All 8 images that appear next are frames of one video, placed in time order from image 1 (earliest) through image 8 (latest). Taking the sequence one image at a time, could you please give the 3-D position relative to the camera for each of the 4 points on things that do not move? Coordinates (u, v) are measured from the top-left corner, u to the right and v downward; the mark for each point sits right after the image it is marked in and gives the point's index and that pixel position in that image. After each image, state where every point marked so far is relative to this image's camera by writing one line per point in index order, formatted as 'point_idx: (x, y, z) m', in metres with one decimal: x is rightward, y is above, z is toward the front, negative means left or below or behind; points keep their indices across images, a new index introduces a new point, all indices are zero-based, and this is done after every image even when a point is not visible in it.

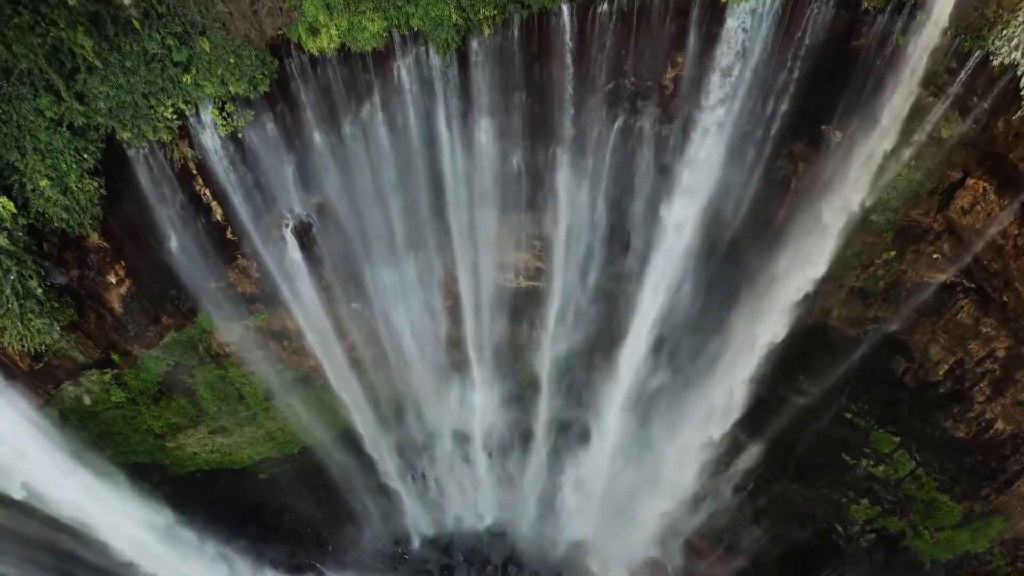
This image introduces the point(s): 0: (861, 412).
0: (+5.8, -2.1, +10.9) m
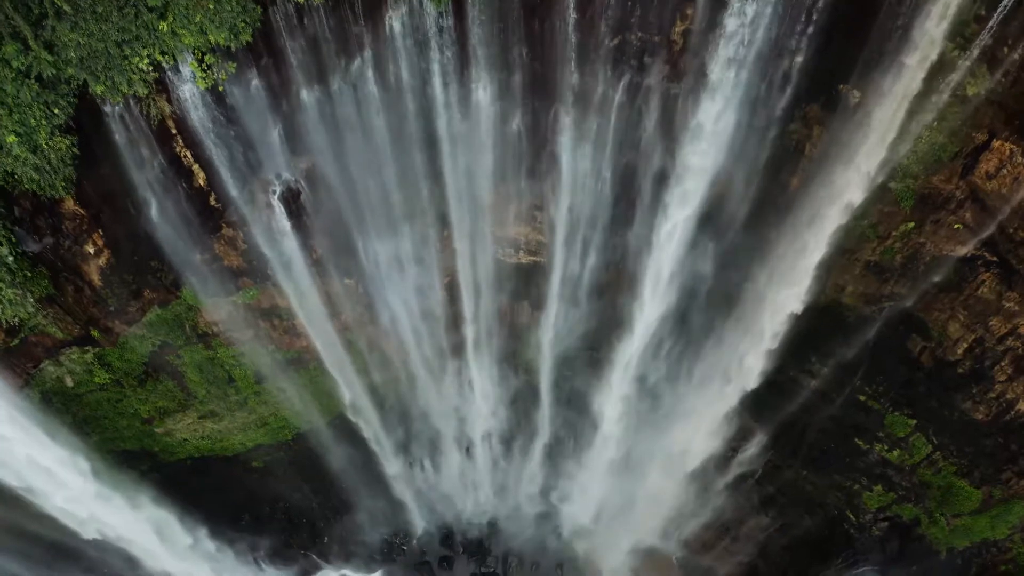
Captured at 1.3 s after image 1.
0: (+5.8, -1.7, +10.4) m
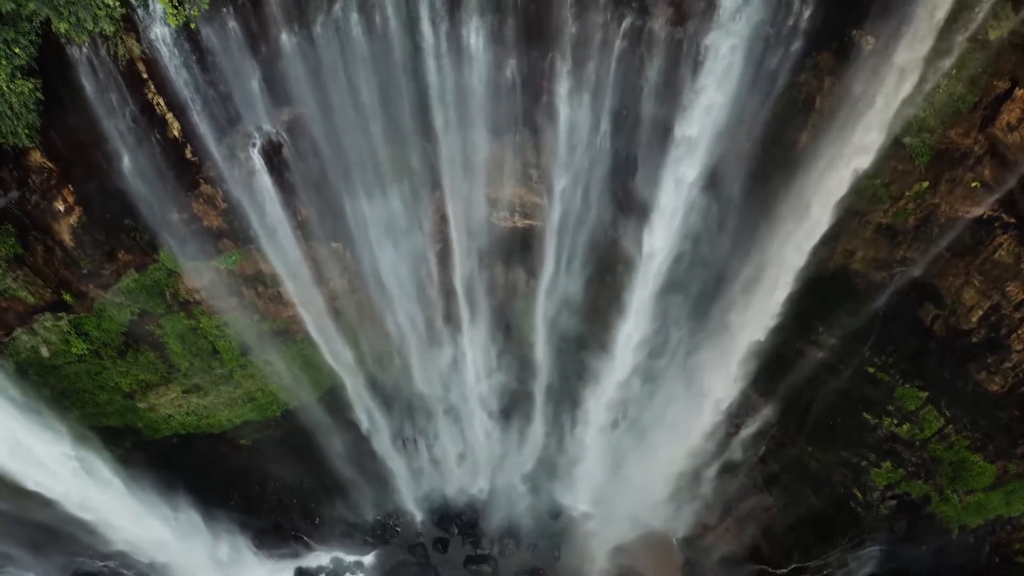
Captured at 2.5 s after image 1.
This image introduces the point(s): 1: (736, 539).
0: (+5.7, -1.2, +10.0) m
1: (+4.4, -4.9, +12.7) m
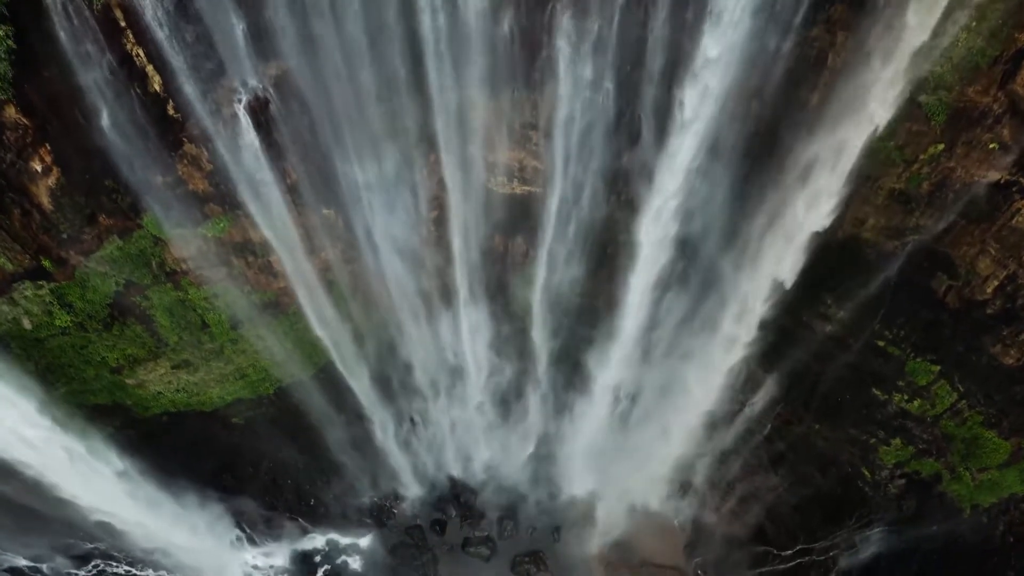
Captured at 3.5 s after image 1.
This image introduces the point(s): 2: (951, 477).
0: (+5.7, -0.8, +9.7) m
1: (+4.4, -4.5, +12.4) m
2: (+6.9, -3.0, +10.2) m
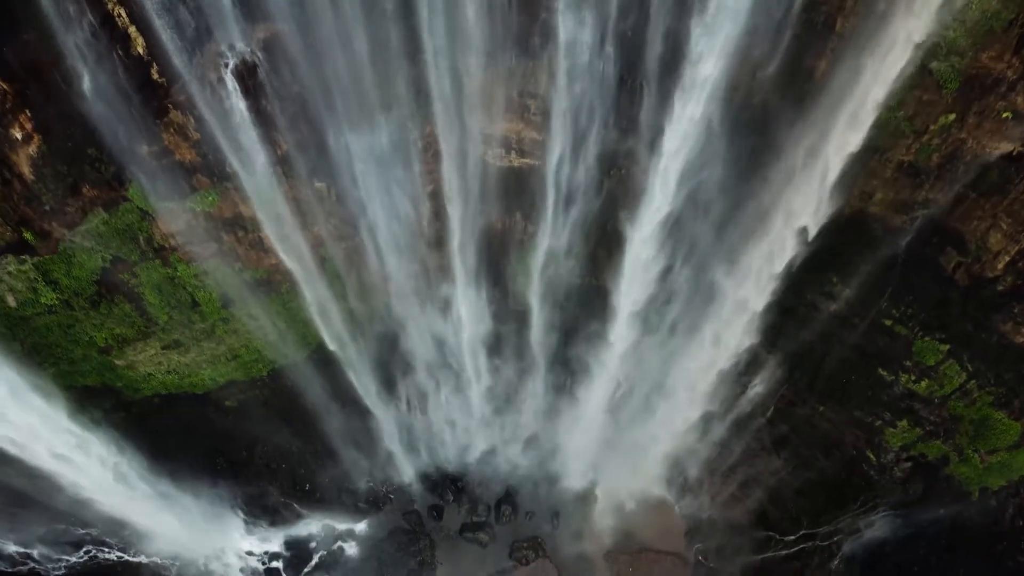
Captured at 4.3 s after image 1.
0: (+5.7, -0.4, +9.4) m
1: (+4.3, -4.1, +12.2) m
2: (+6.9, -2.6, +10.0) m
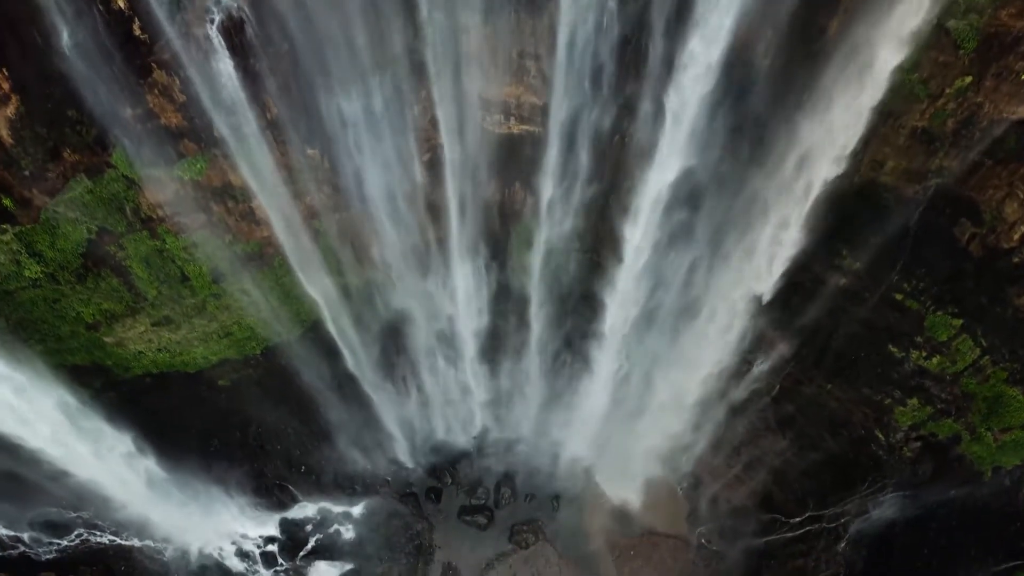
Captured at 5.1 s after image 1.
0: (+5.7, 0.0, +9.1) m
1: (+4.3, -3.7, +11.9) m
2: (+6.9, -2.2, +9.7) m
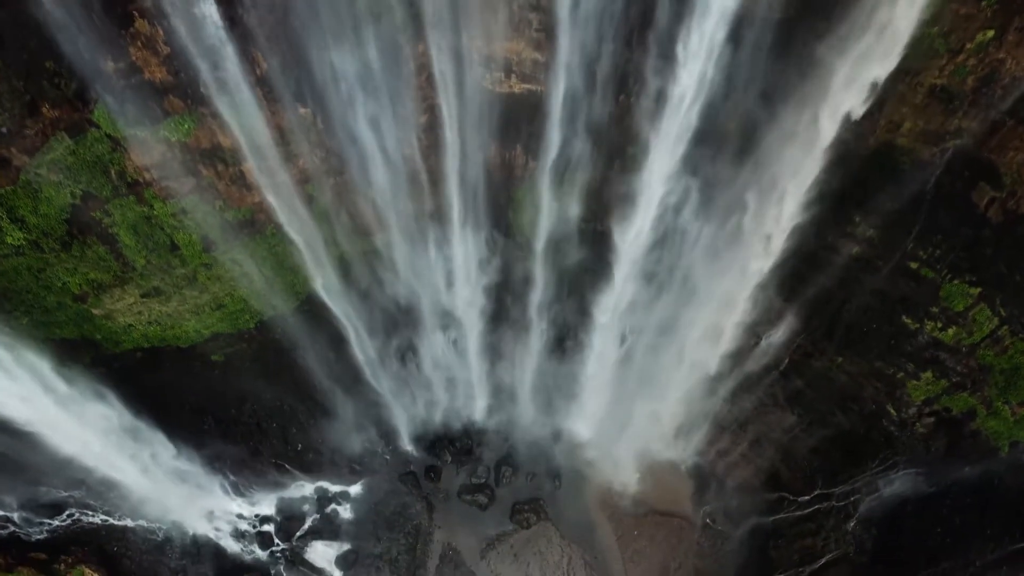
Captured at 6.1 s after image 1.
0: (+5.7, +0.4, +8.8) m
1: (+4.4, -3.2, +11.6) m
2: (+6.9, -1.8, +9.4) m
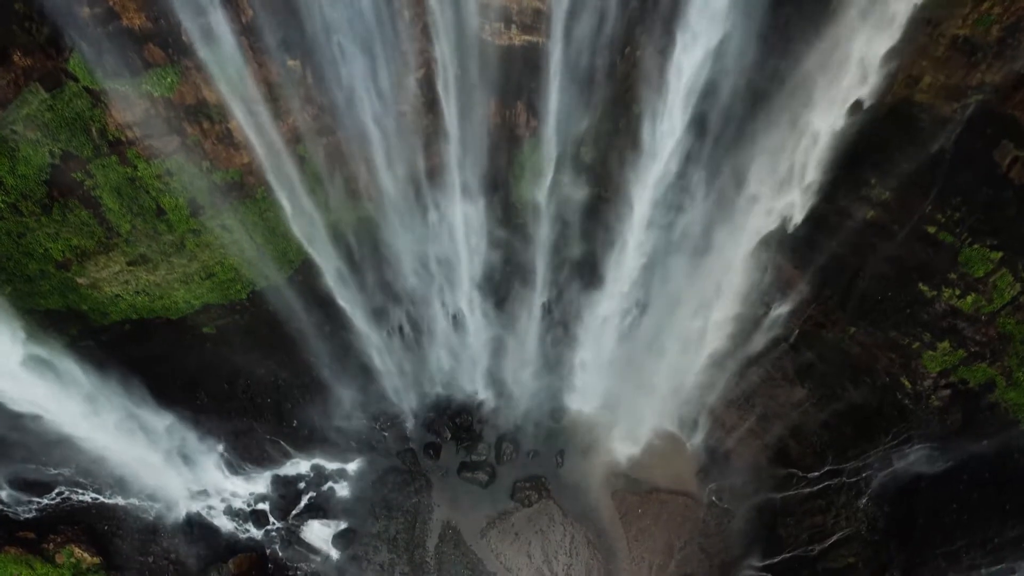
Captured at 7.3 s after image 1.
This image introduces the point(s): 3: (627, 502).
0: (+5.7, +0.9, +8.4) m
1: (+4.4, -2.7, +11.3) m
2: (+6.9, -1.3, +9.0) m
3: (+2.0, -3.7, +11.2) m
